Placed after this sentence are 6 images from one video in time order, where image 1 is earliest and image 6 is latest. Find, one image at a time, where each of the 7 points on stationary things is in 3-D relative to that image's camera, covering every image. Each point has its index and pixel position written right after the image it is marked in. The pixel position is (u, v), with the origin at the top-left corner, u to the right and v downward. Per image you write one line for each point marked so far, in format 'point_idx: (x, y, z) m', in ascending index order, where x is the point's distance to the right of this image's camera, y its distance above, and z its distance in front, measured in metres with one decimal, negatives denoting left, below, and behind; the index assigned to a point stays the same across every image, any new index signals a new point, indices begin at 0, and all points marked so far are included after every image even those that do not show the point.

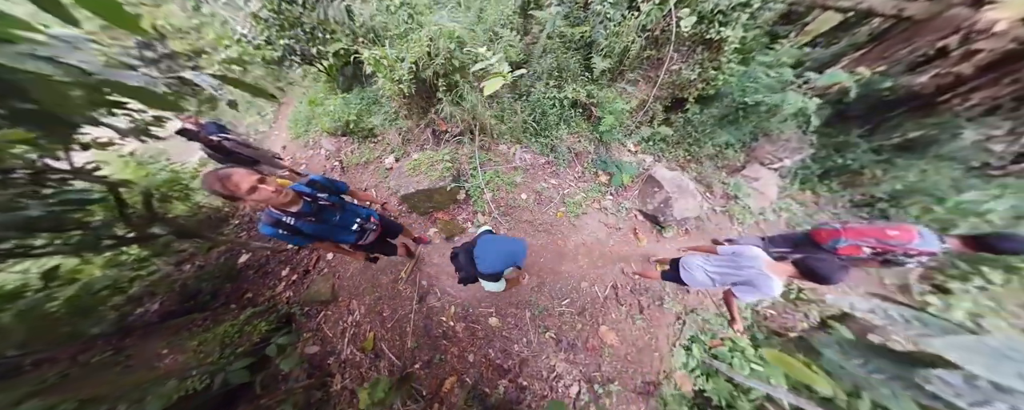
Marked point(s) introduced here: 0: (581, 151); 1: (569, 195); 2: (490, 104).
0: (+0.9, +0.7, +3.0) m
1: (+0.6, +0.1, +2.8) m
2: (-0.2, +1.2, +3.0) m
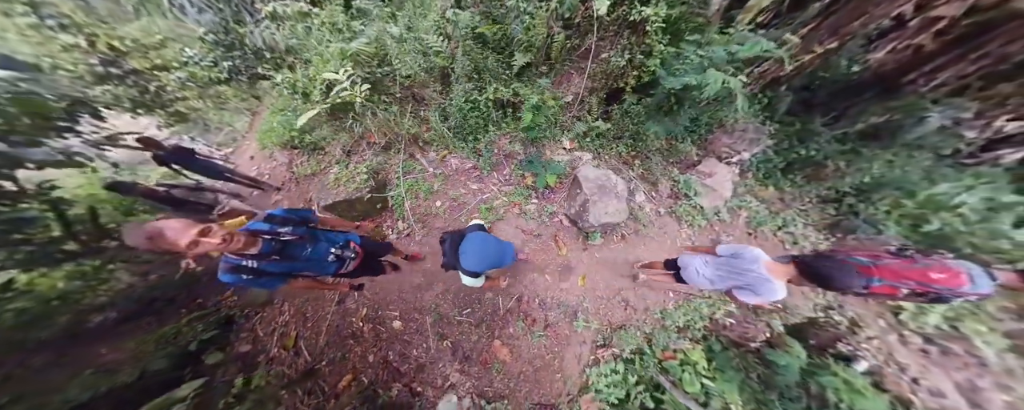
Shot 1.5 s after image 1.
0: (0.0, +0.6, +2.9) m
1: (-0.3, +0.1, +2.8) m
2: (-1.1, +1.2, +2.9) m
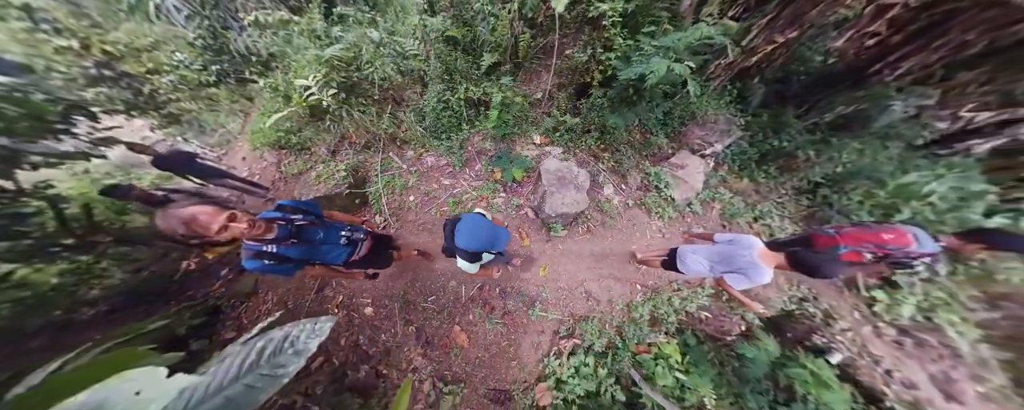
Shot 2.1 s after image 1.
0: (-0.4, +0.7, +2.9) m
1: (-0.7, +0.1, +2.8) m
2: (-1.5, +1.2, +3.0) m
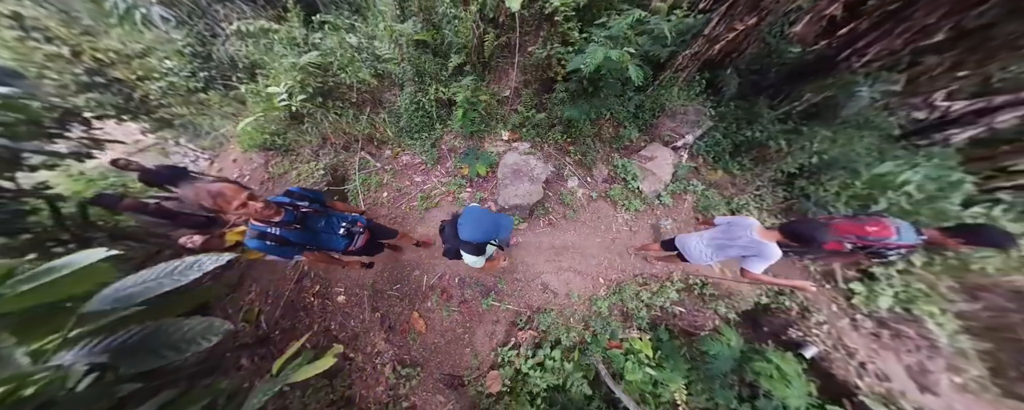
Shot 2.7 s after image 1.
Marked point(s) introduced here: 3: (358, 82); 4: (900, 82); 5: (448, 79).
0: (-0.8, +0.8, +3.0) m
1: (-1.1, +0.2, +2.9) m
2: (-1.9, +1.3, +3.1) m
3: (-2.0, +1.6, +2.8) m
4: (+4.1, +1.3, +2.4) m
5: (-0.8, +1.6, +2.9) m
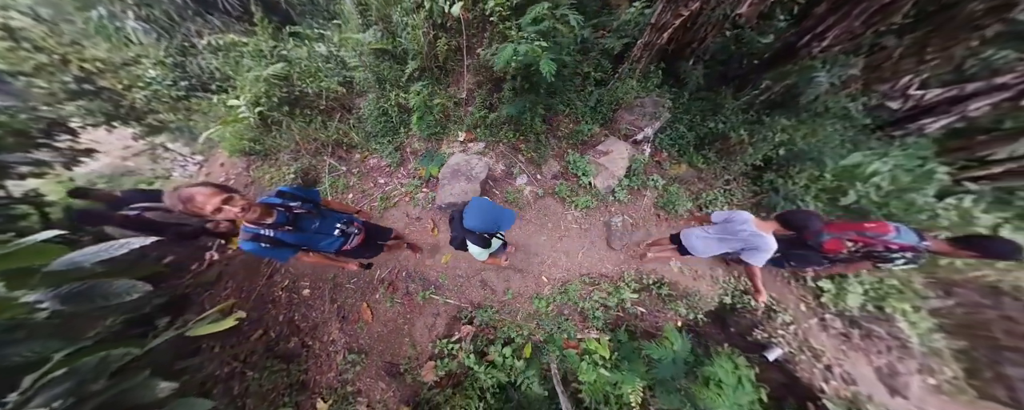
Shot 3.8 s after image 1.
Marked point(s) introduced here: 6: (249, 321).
0: (-1.4, +0.8, +3.1) m
1: (-1.7, +0.2, +3.0) m
2: (-2.5, +1.3, +3.2) m
3: (-2.6, +1.6, +3.0) m
4: (+3.5, +1.4, +2.2) m
5: (-1.4, +1.6, +3.0) m
6: (-2.7, -1.2, +2.3) m
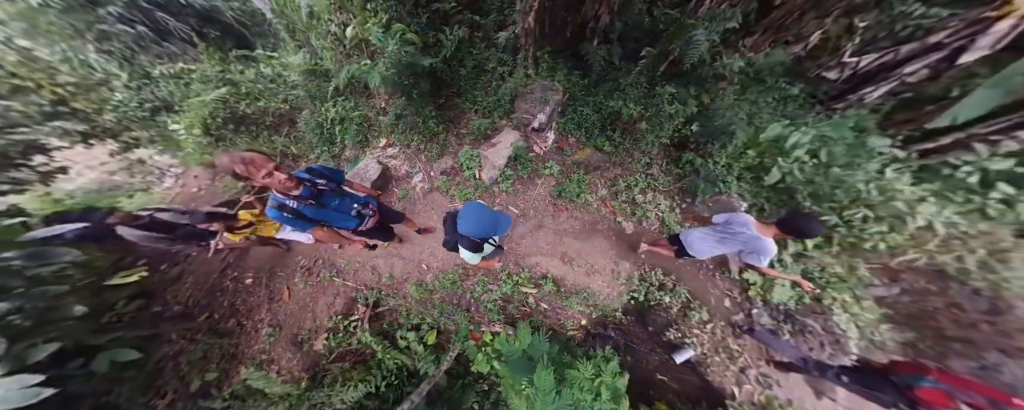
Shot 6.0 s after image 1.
0: (-2.6, +0.8, +3.4) m
1: (-2.9, +0.2, +3.4) m
2: (-3.7, +1.2, +3.7) m
3: (-3.8, +1.5, +3.5) m
4: (+2.1, +1.6, +1.9) m
5: (-2.7, +1.6, +3.3) m
6: (-3.9, -1.3, +2.8) m
